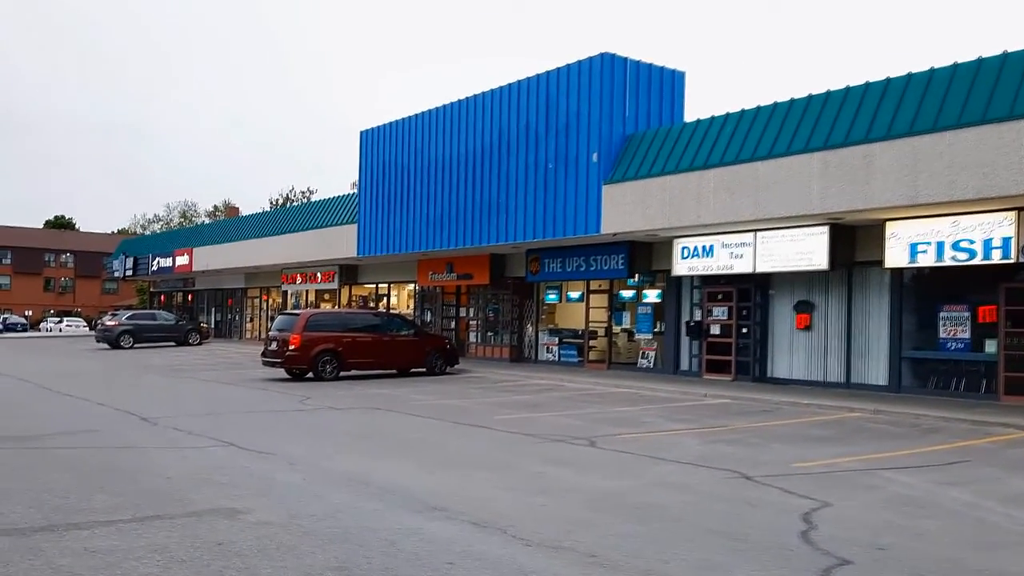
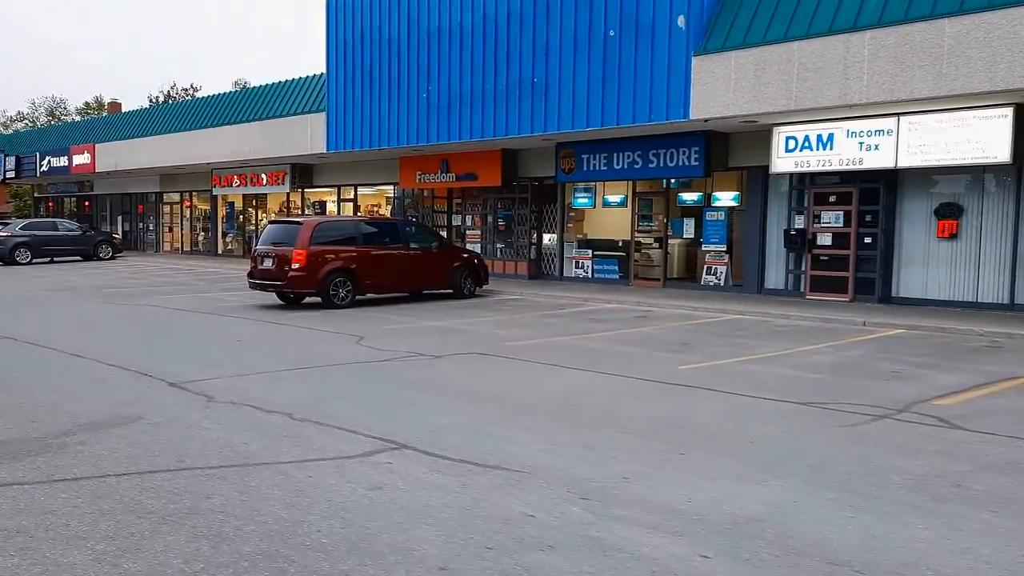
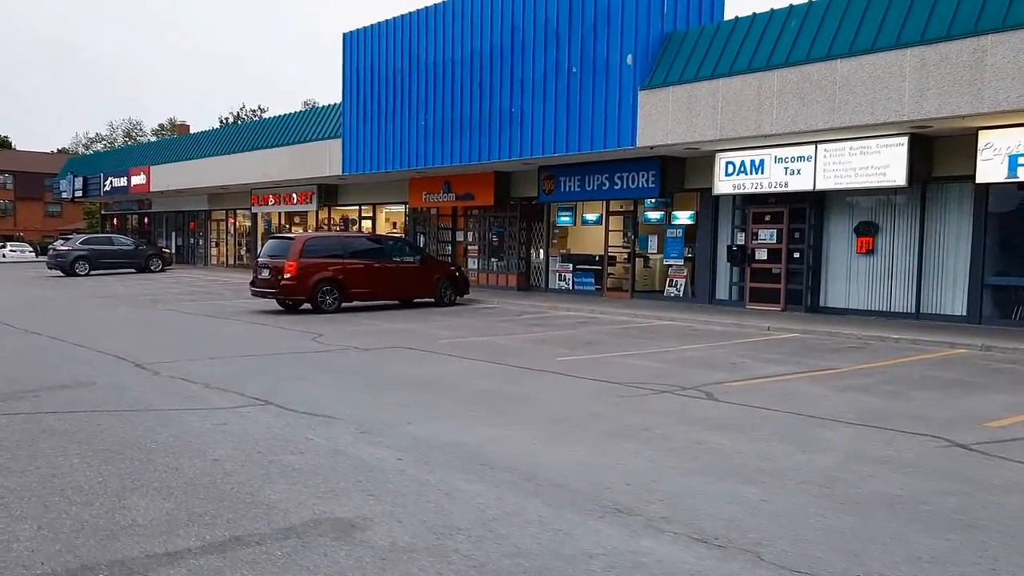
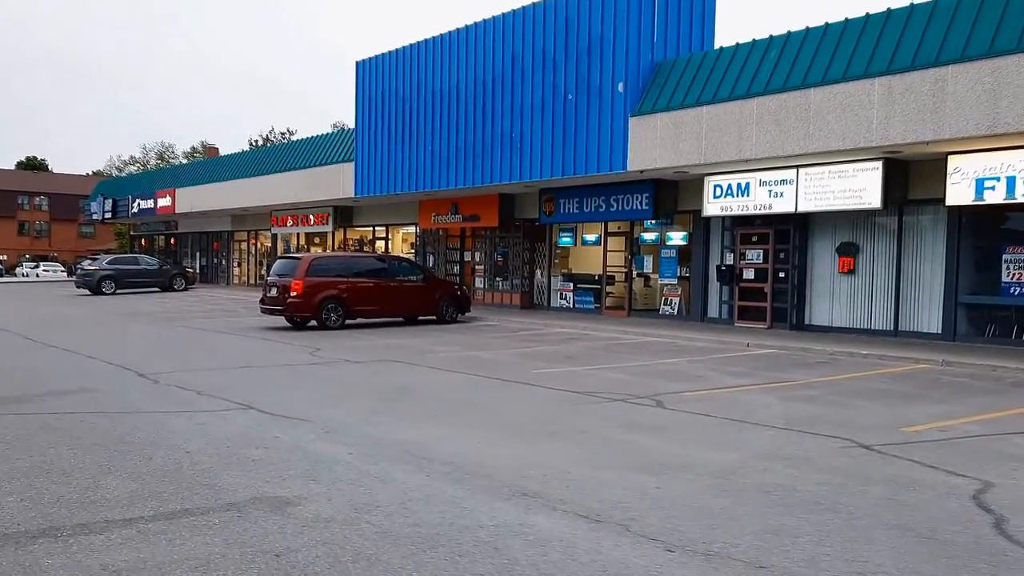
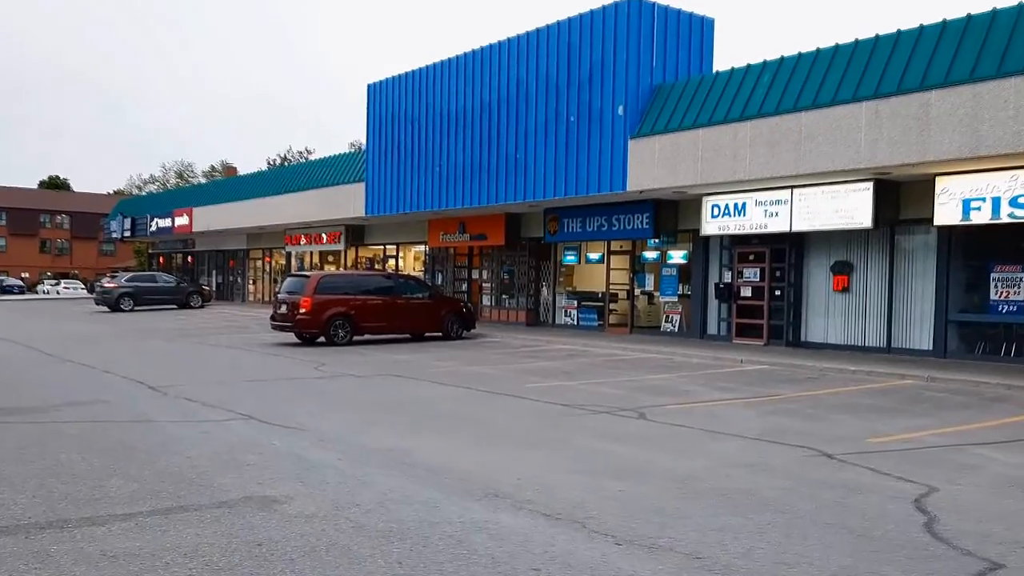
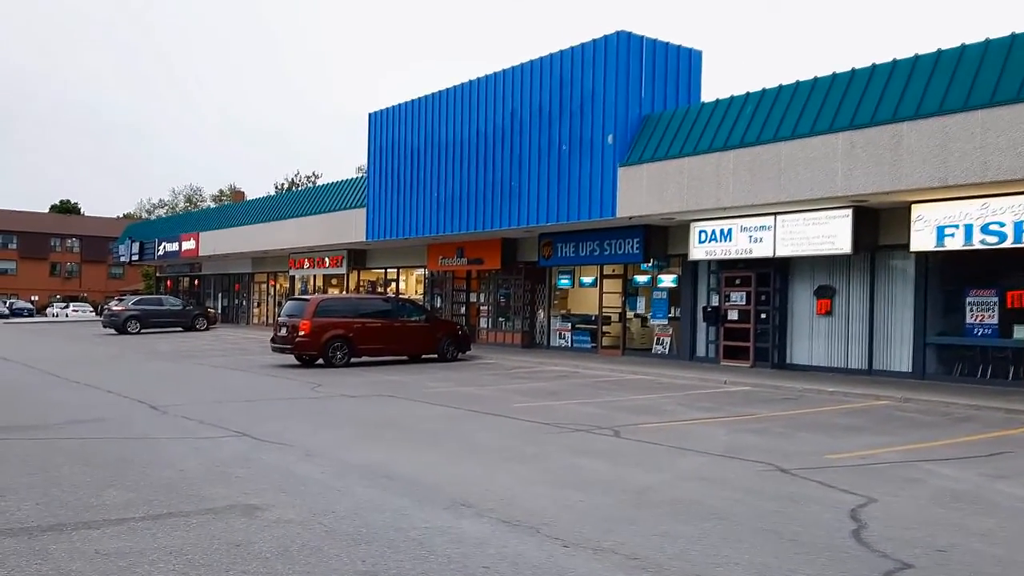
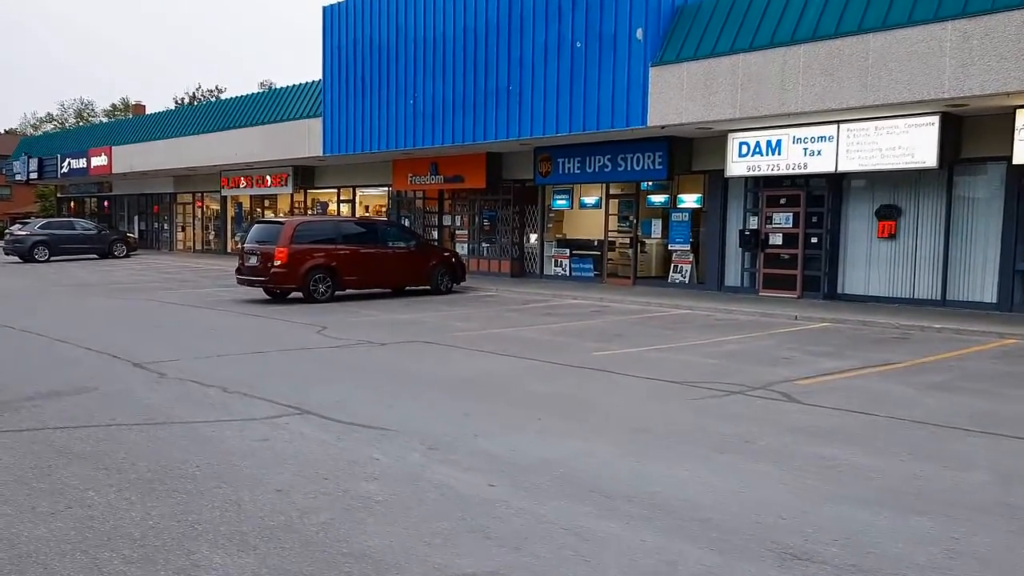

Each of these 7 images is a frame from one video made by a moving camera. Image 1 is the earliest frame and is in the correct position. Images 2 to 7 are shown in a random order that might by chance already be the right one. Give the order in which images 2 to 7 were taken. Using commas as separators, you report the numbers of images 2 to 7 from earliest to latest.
6, 5, 4, 3, 7, 2
